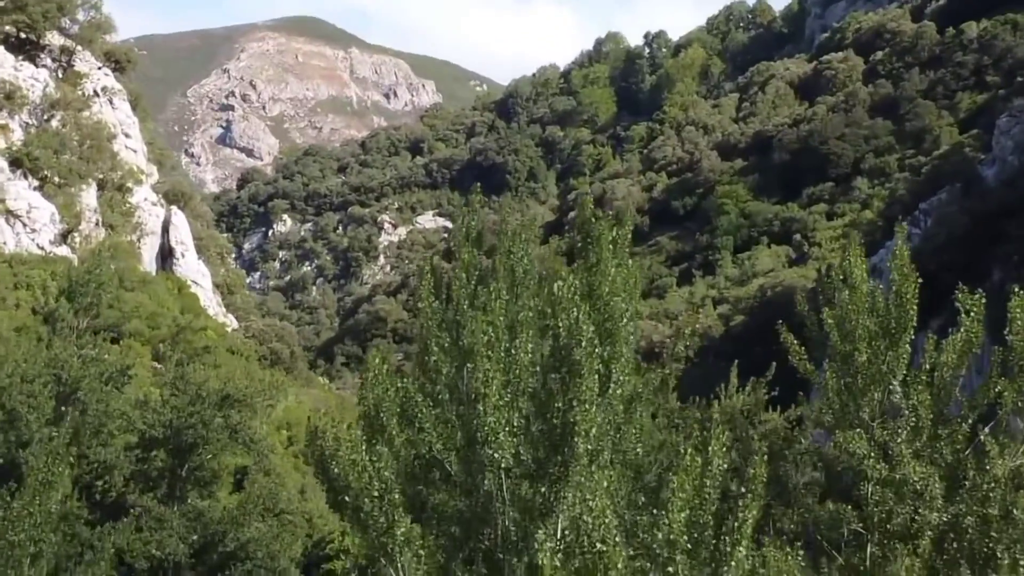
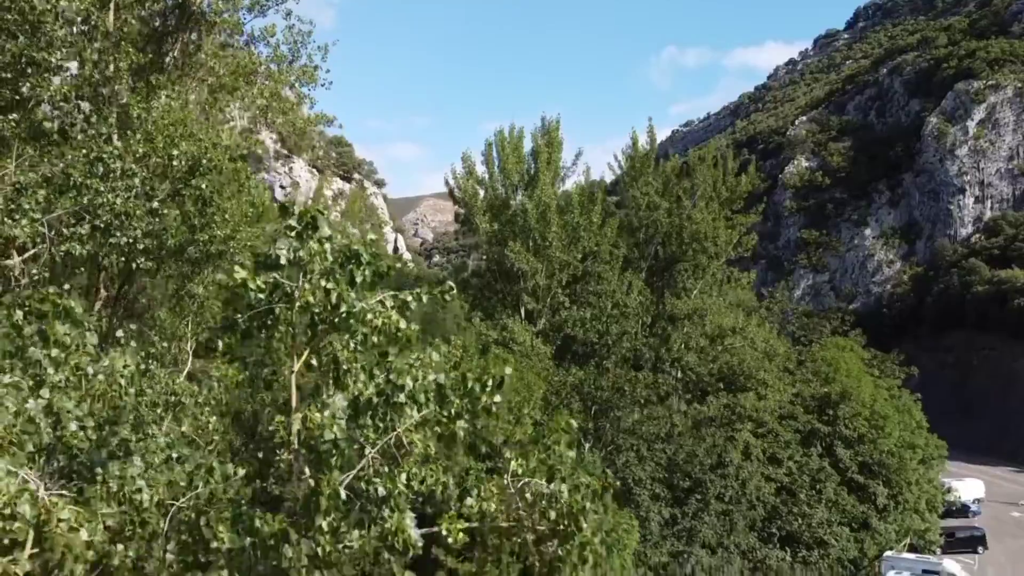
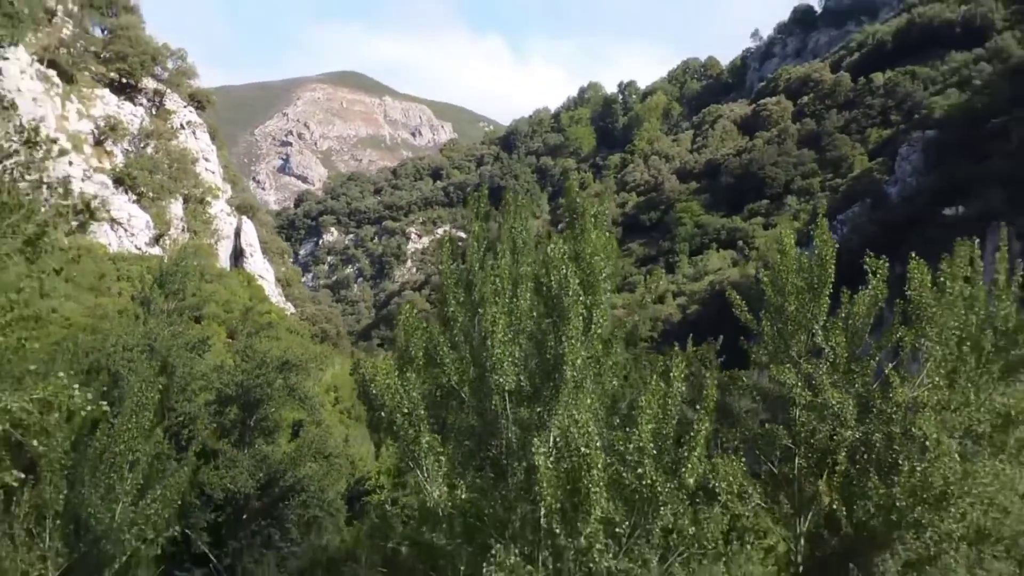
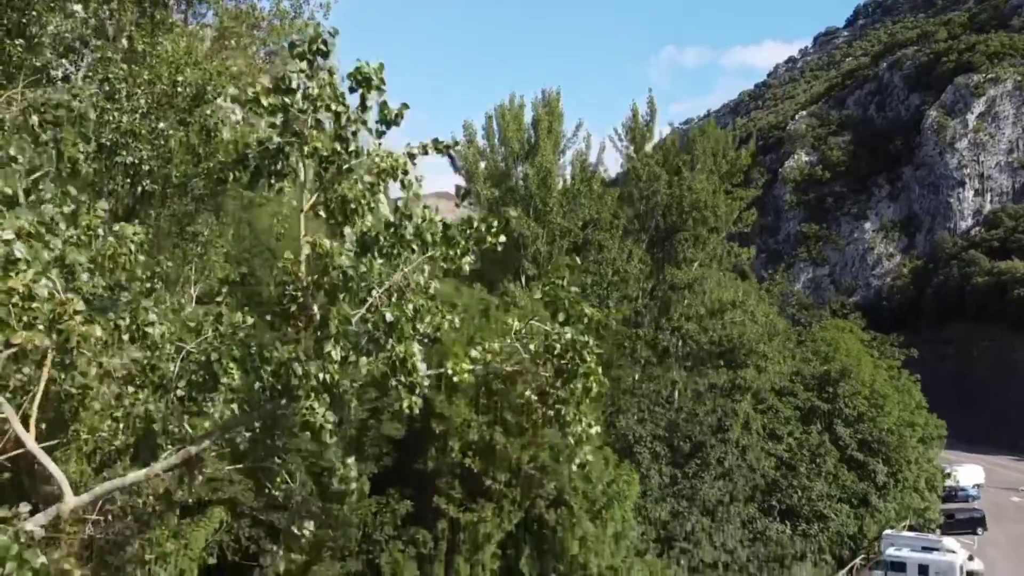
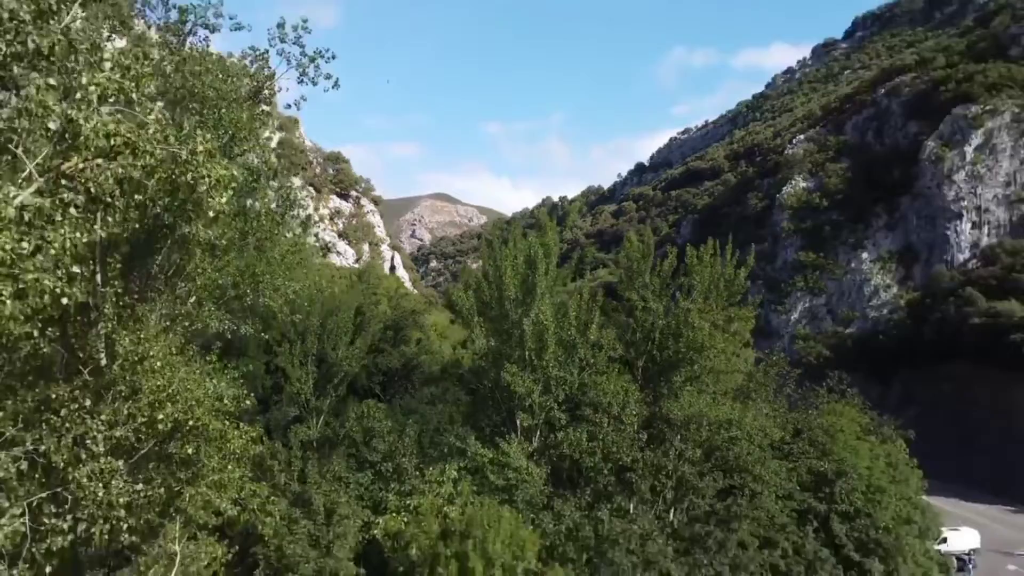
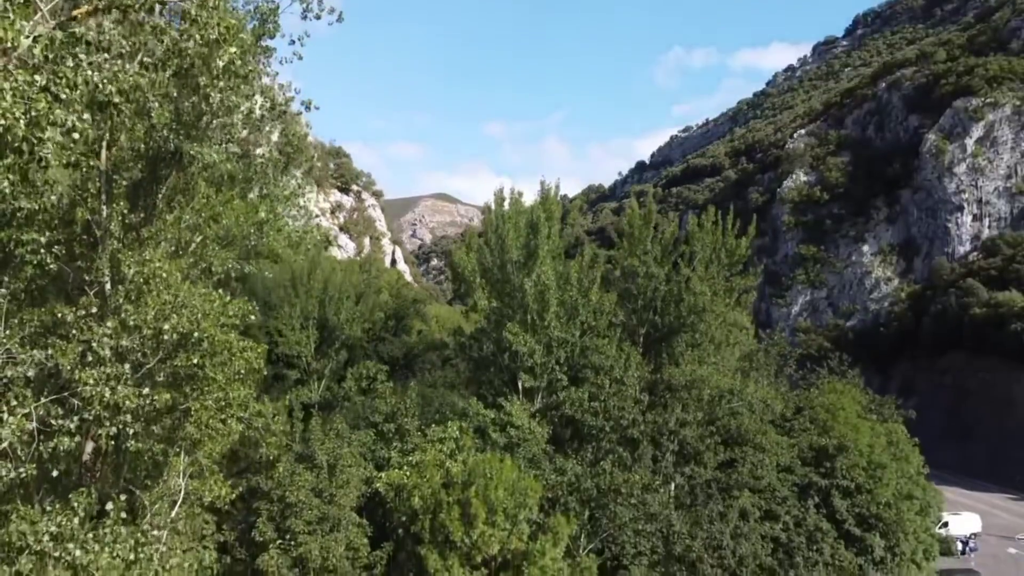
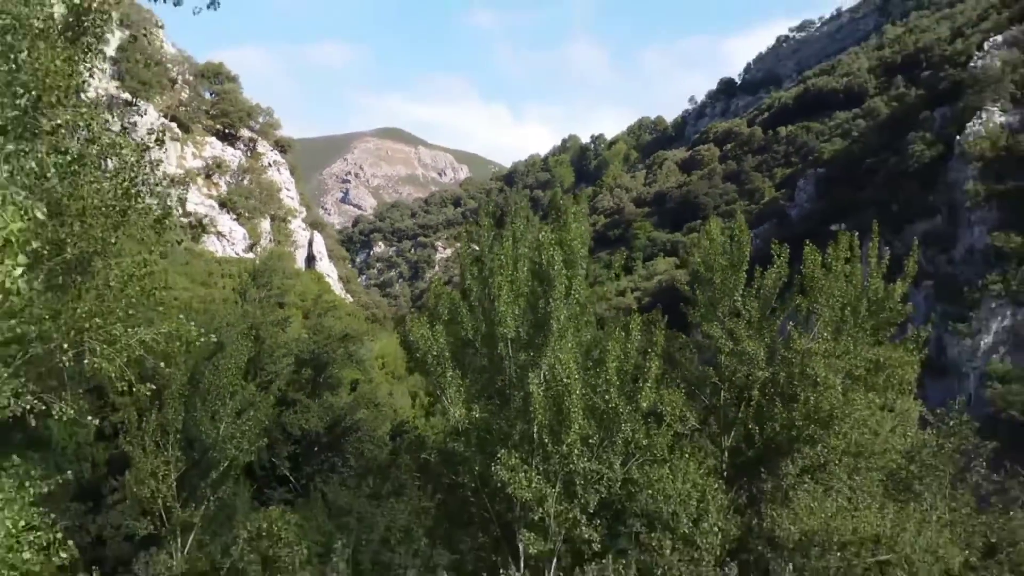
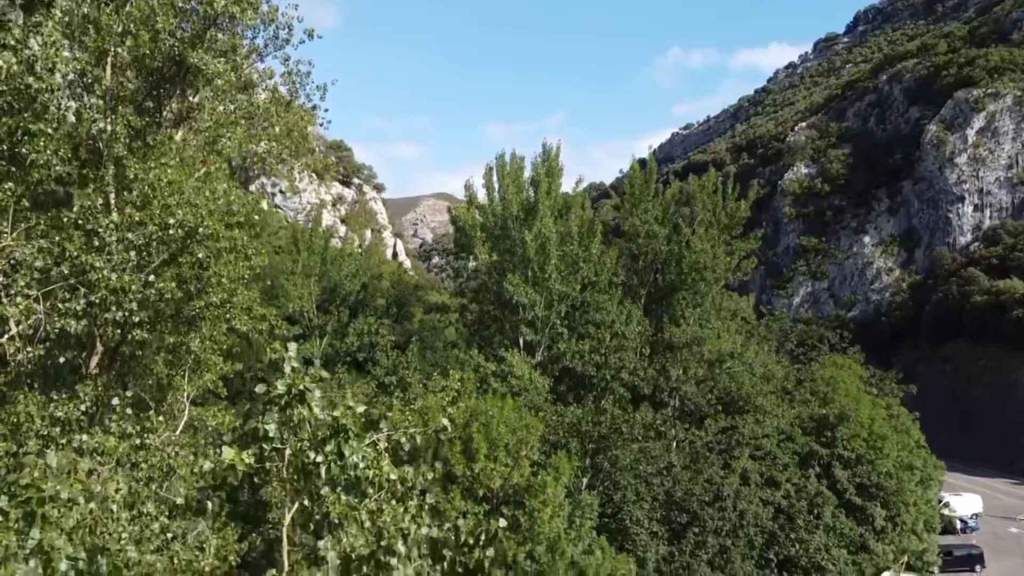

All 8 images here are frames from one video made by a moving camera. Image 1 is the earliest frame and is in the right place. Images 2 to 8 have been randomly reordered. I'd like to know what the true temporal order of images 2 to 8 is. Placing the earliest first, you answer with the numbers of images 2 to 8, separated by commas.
3, 7, 5, 6, 8, 2, 4
